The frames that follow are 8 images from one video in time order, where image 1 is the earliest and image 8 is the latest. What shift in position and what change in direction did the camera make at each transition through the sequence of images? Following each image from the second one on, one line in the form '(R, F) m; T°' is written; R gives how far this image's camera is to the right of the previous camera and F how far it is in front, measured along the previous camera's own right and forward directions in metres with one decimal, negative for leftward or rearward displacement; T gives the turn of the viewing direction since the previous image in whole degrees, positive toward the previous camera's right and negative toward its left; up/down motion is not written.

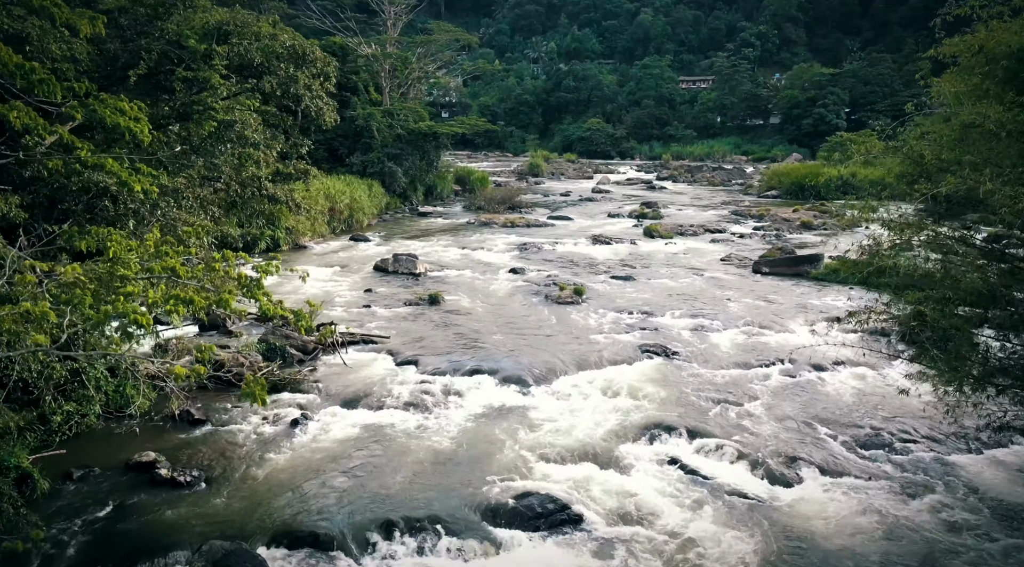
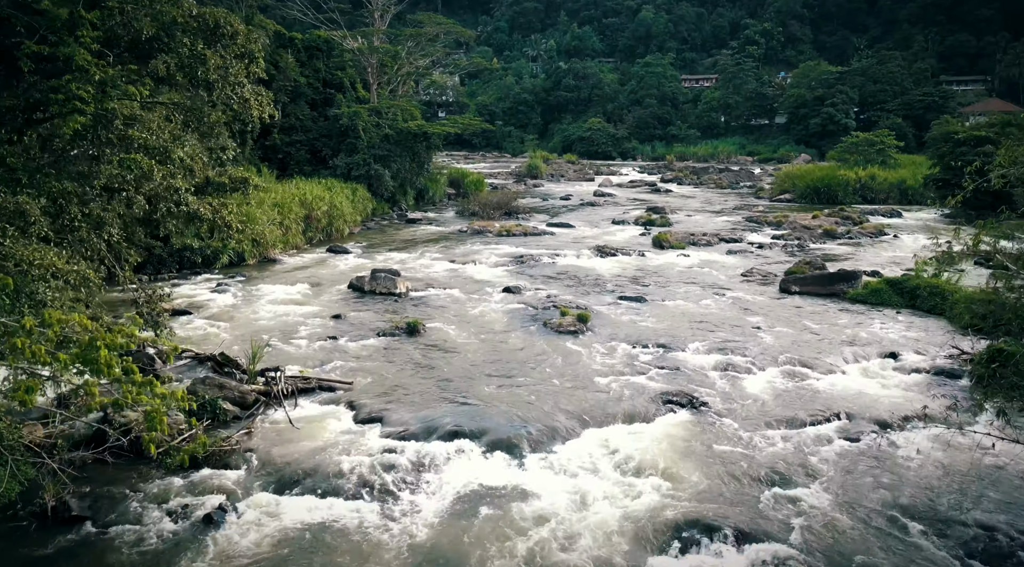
(+0.1, +2.9) m; 0°
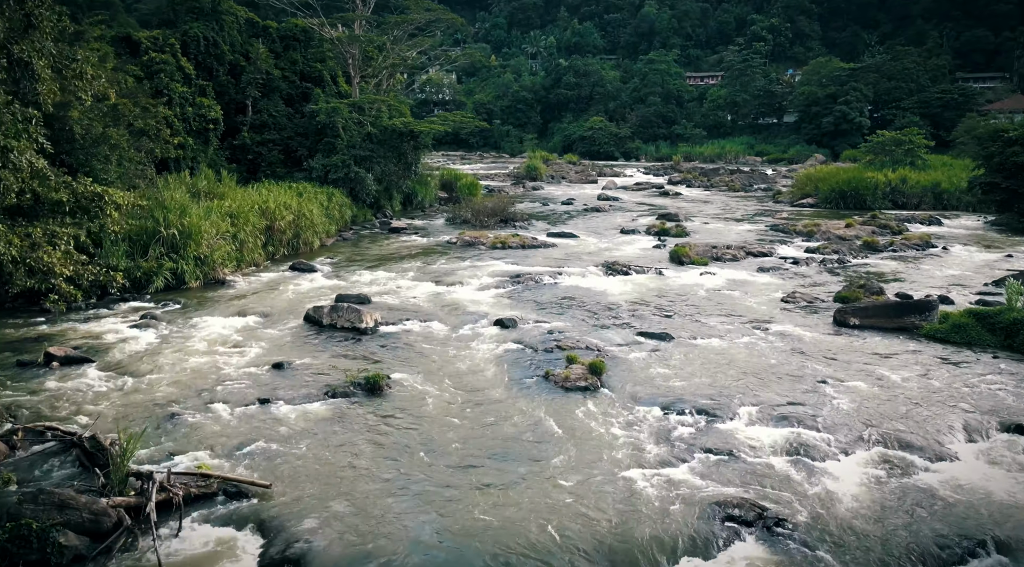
(+0.1, +4.0) m; 0°
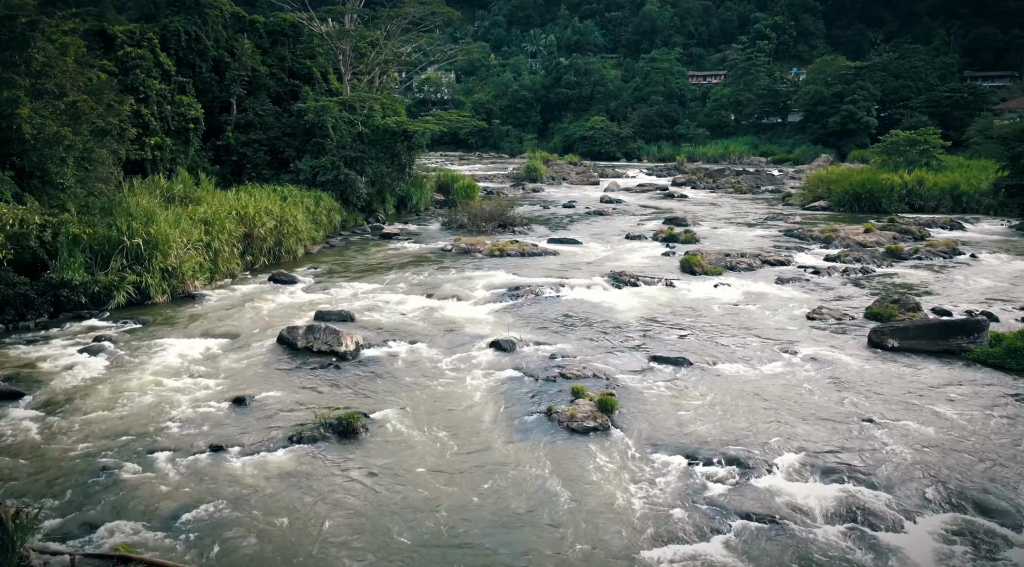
(0.0, +1.8) m; 0°
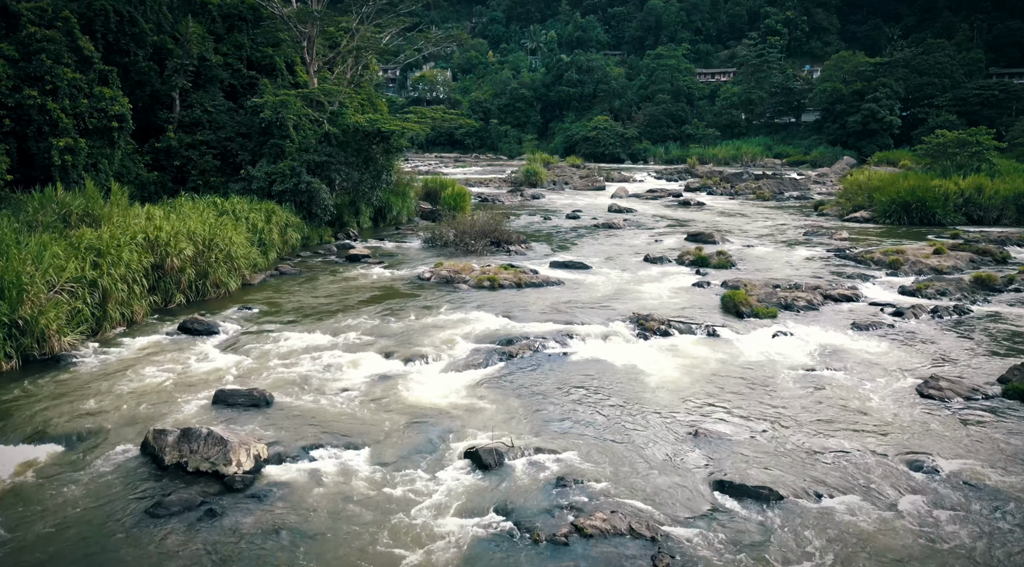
(+0.2, +5.3) m; 0°
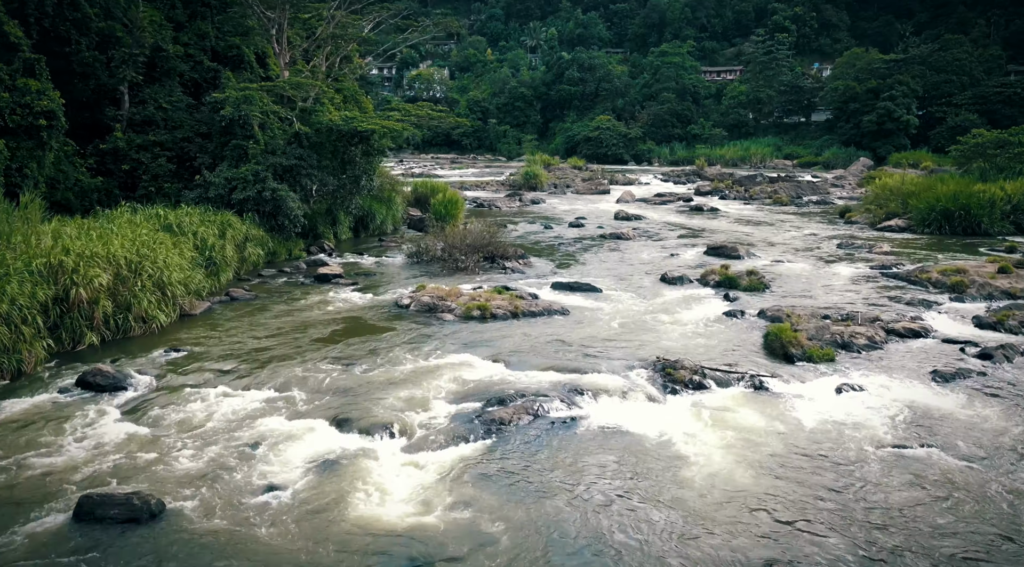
(+0.1, +3.5) m; 0°
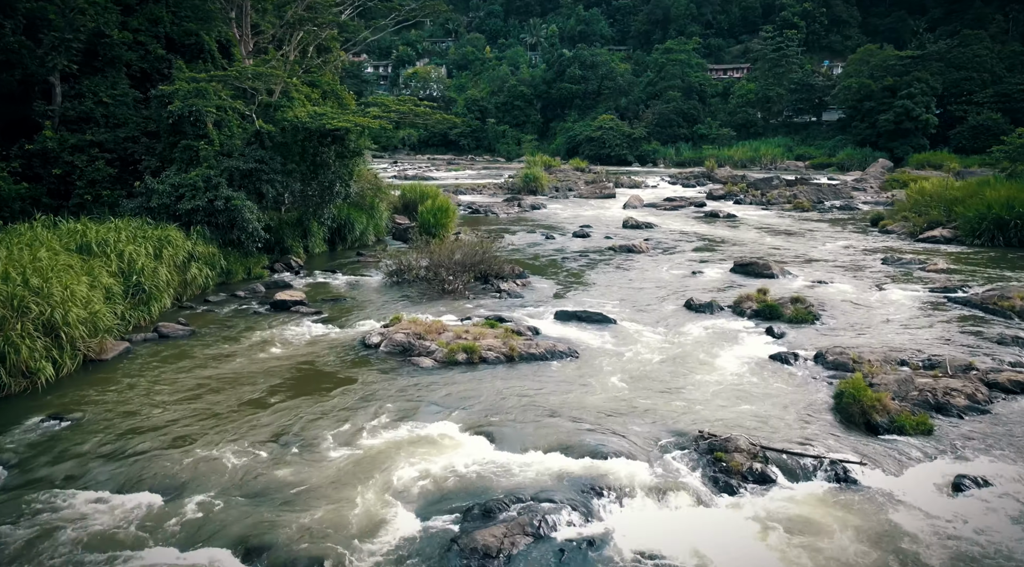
(+0.1, +3.6) m; 0°
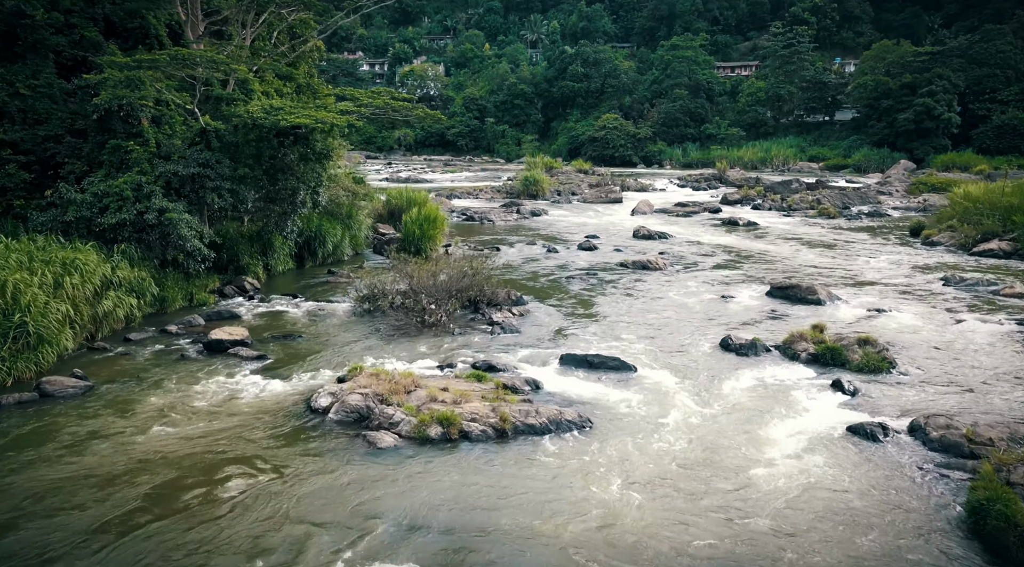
(+0.1, +3.6) m; 0°
